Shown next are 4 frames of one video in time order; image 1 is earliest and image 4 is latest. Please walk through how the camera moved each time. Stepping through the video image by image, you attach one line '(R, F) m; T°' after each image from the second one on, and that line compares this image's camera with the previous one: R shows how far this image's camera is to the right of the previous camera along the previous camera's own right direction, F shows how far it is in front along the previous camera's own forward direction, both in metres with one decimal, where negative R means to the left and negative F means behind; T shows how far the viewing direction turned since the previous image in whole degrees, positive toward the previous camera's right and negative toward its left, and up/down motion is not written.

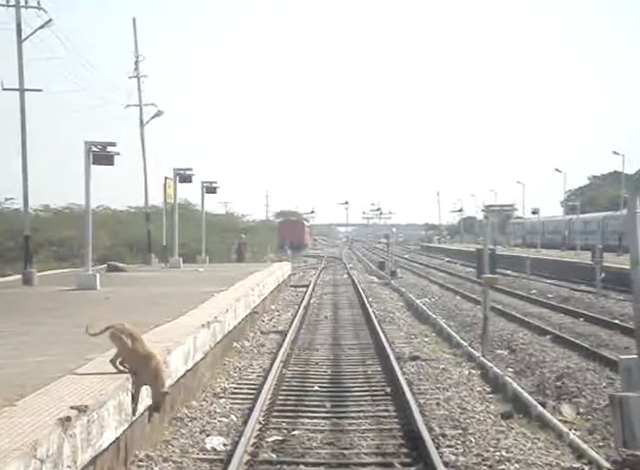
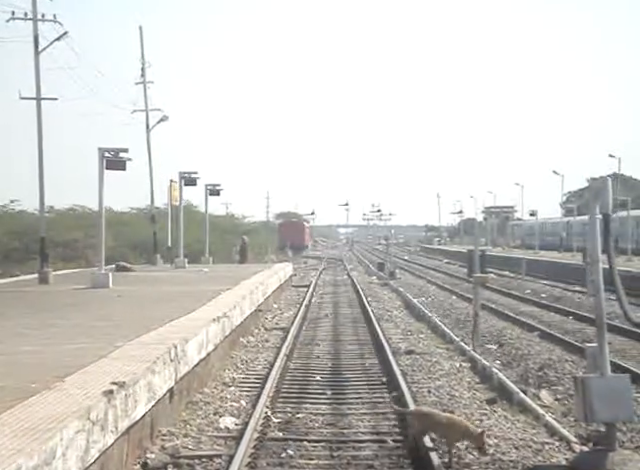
(0.0, -1.2) m; 0°
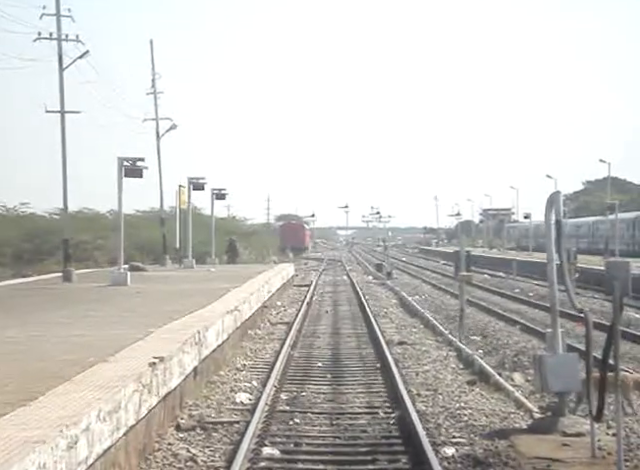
(0.0, -1.9) m; 0°
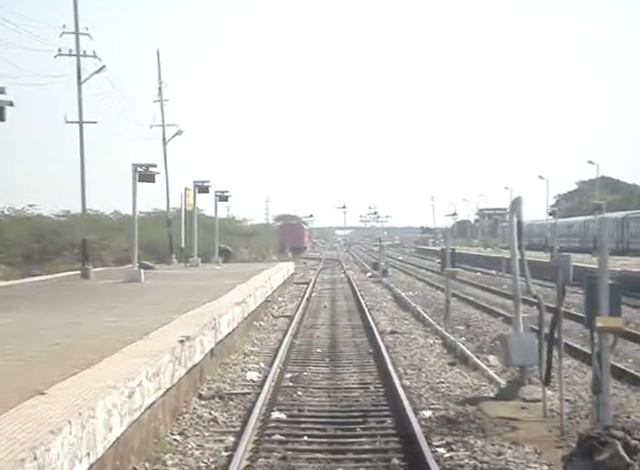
(0.0, -2.1) m; 0°
